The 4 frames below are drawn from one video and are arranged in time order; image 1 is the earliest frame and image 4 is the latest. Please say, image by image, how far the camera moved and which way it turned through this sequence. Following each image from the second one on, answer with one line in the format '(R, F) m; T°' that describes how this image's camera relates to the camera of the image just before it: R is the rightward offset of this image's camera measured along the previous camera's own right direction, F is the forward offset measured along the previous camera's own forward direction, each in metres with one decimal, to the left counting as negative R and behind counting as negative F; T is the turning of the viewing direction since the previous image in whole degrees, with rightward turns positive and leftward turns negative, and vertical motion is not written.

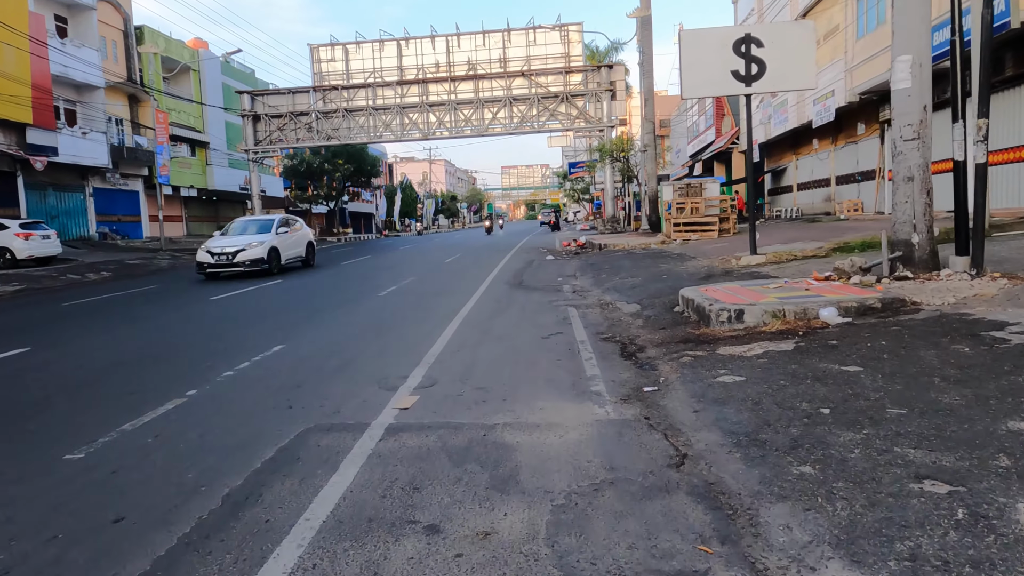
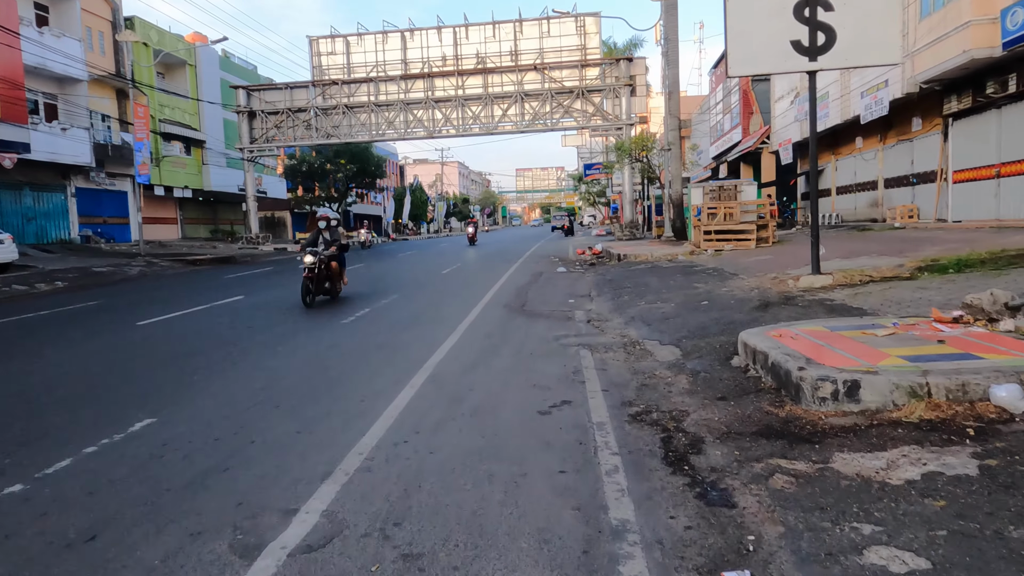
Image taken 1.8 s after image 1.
(+0.2, +2.7) m; -1°
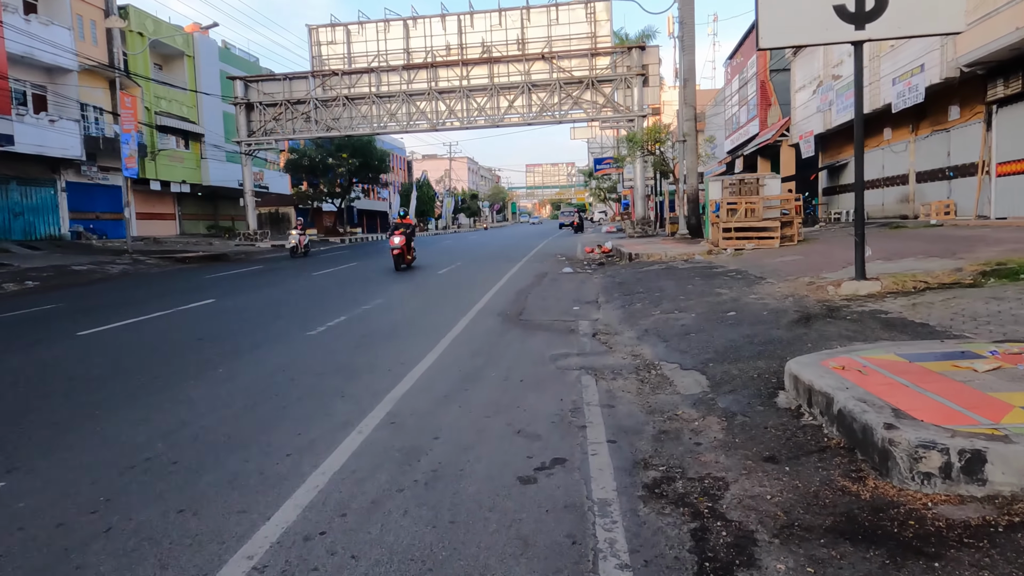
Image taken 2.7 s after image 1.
(+0.2, +1.4) m; -1°
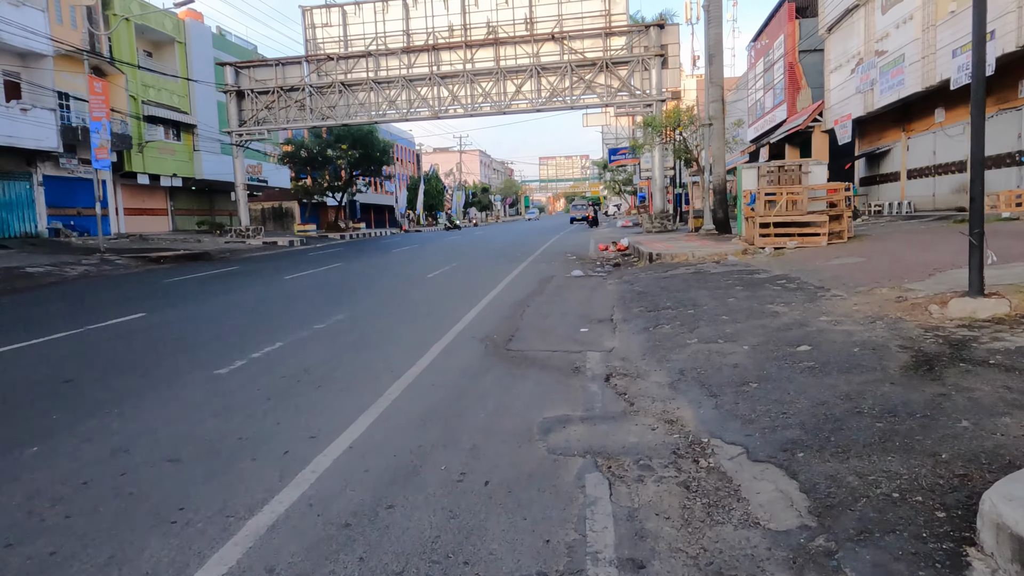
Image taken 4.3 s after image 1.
(+0.3, +2.4) m; -1°
